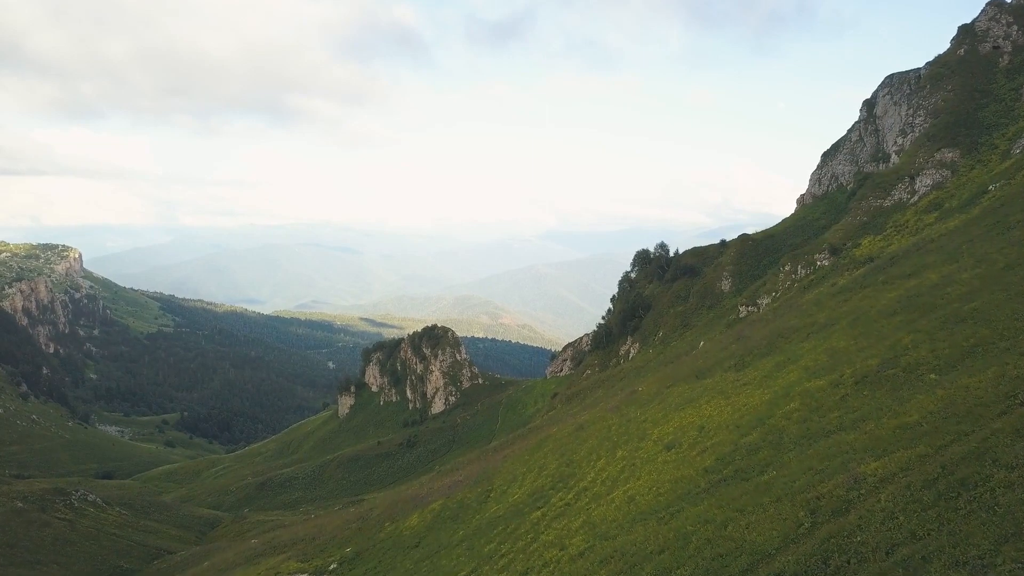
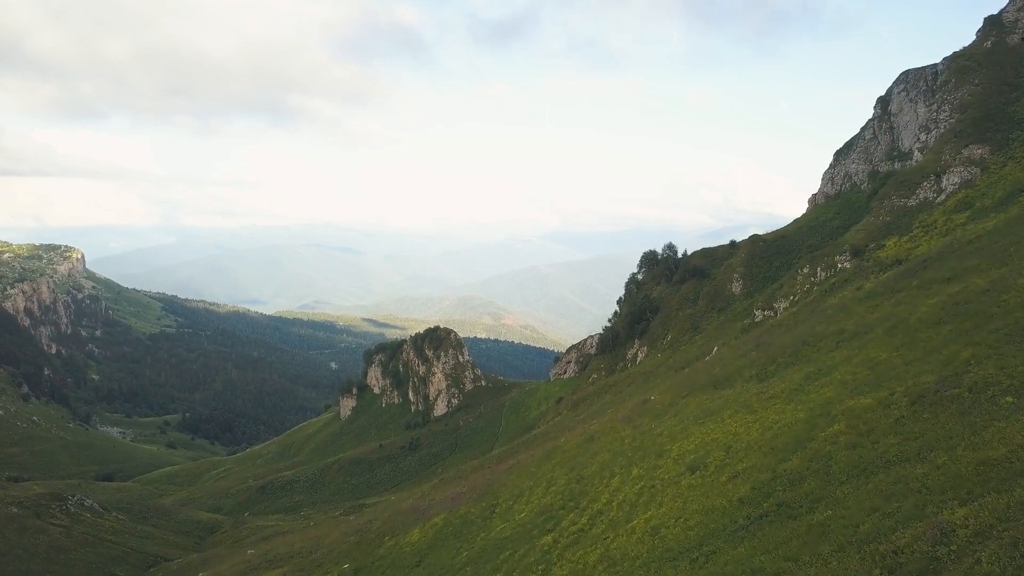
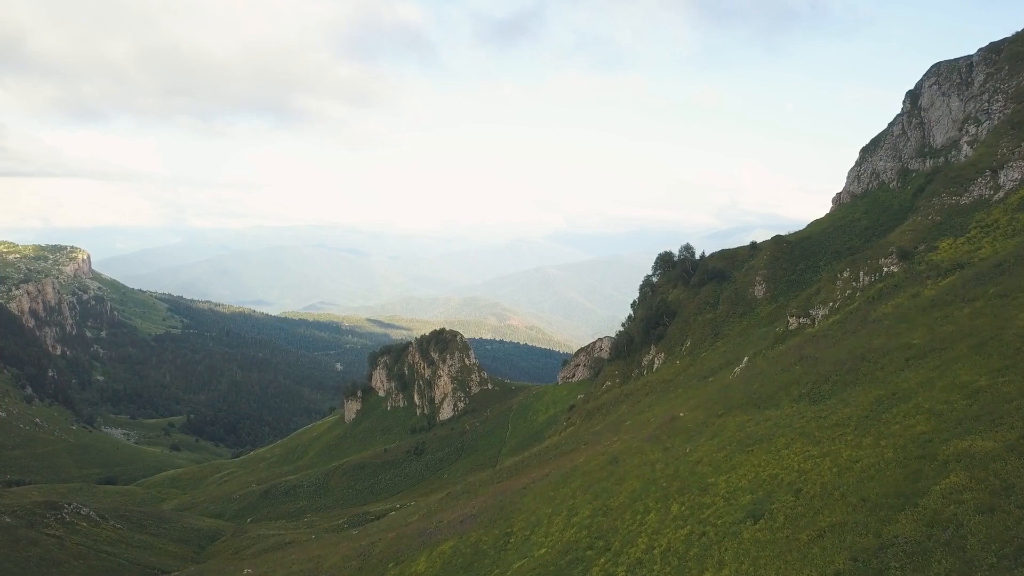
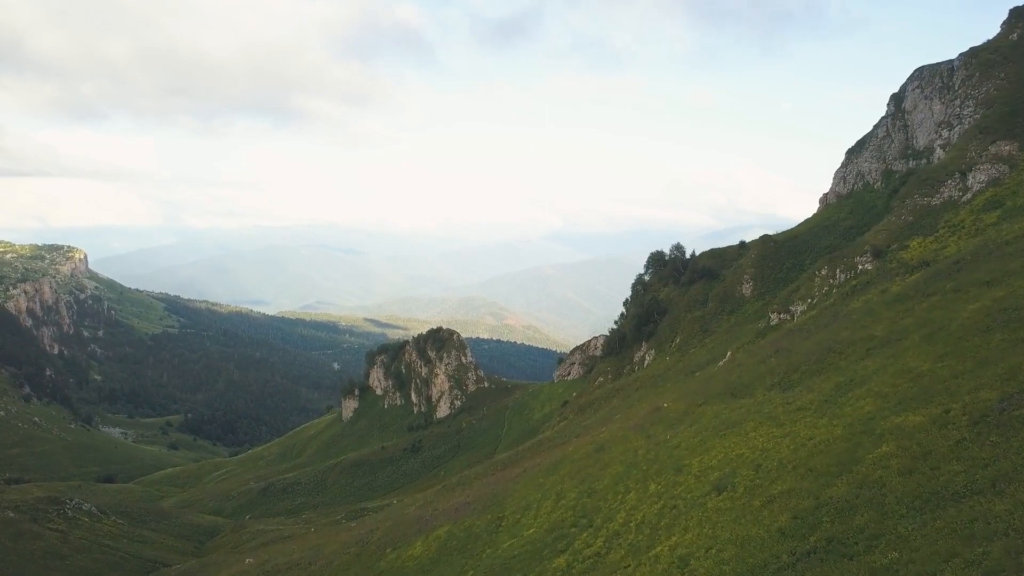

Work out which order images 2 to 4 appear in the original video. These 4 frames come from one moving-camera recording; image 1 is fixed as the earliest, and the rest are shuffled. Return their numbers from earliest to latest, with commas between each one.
2, 4, 3
